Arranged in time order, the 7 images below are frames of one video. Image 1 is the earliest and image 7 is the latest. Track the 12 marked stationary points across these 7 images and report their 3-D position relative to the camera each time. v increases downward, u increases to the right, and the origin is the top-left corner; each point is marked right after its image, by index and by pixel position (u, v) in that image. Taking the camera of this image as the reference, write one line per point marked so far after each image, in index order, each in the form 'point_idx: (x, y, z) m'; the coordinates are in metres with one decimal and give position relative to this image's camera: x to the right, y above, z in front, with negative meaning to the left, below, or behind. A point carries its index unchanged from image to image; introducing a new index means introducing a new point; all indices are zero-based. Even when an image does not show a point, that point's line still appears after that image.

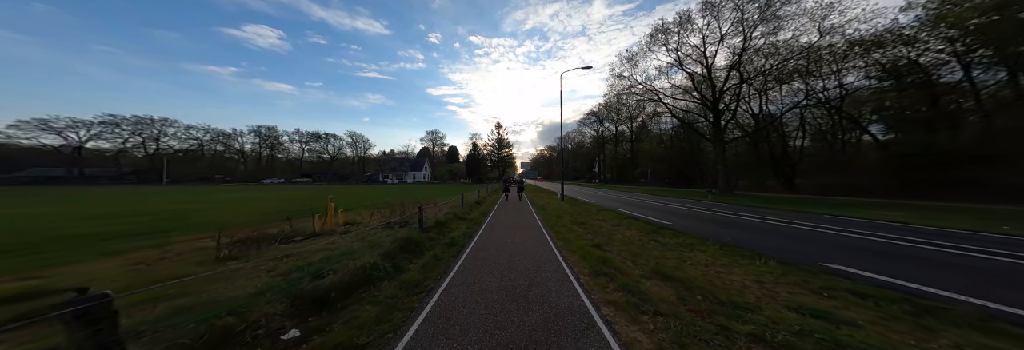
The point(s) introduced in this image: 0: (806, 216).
0: (+21.0, -2.8, +15.6) m
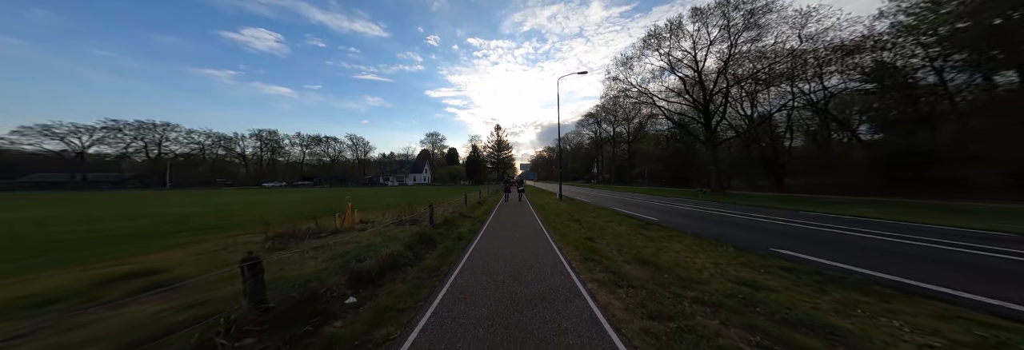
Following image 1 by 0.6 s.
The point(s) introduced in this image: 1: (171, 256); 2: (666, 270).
0: (+21.1, -2.8, +16.6) m
1: (-8.6, -2.0, +5.7) m
2: (+3.5, -2.1, +5.0) m
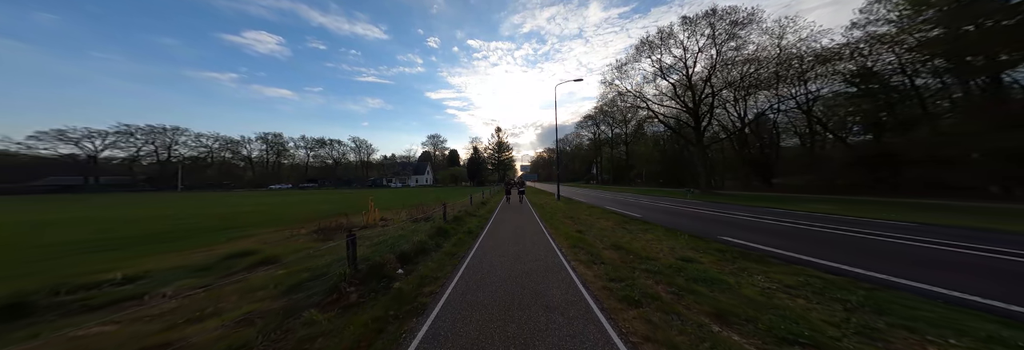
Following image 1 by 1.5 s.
0: (+21.1, -2.9, +18.1) m
1: (-8.5, -2.2, +7.2) m
2: (+3.5, -2.2, +6.5) m
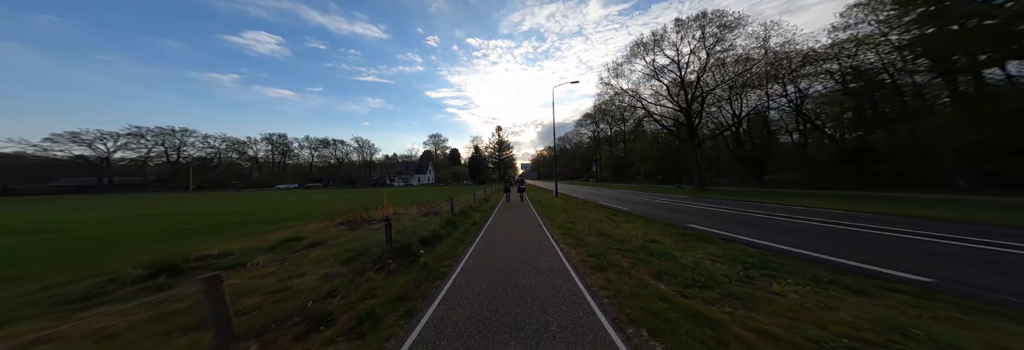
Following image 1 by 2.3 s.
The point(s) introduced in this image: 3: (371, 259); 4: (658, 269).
0: (+21.2, -2.6, +19.3) m
1: (-8.6, -2.2, +8.5) m
2: (+3.5, -2.1, +7.8) m
3: (-3.2, -1.9, +5.3) m
4: (+3.1, -2.0, +4.8) m
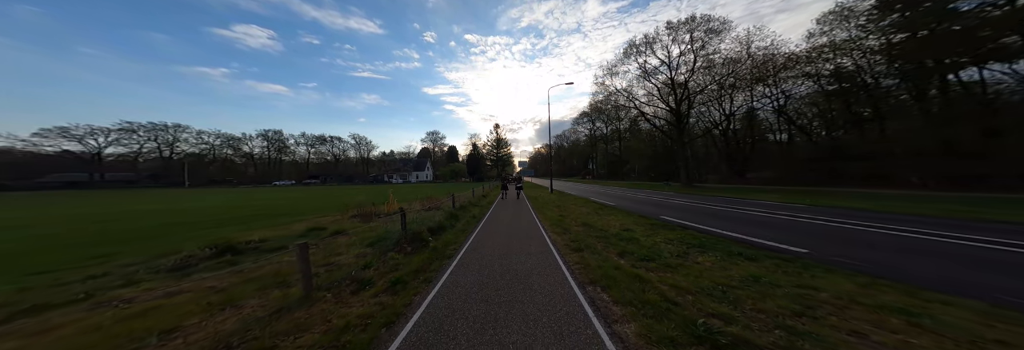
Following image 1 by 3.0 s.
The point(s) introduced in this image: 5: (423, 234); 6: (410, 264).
0: (+20.8, -2.4, +20.7) m
1: (-8.8, -2.1, +9.6) m
2: (+3.3, -2.1, +9.0) m
3: (-3.4, -1.9, +6.4) m
4: (+3.0, -1.9, +6.0) m
5: (-2.9, -1.9, +7.2) m
6: (-2.4, -2.1, +5.3) m
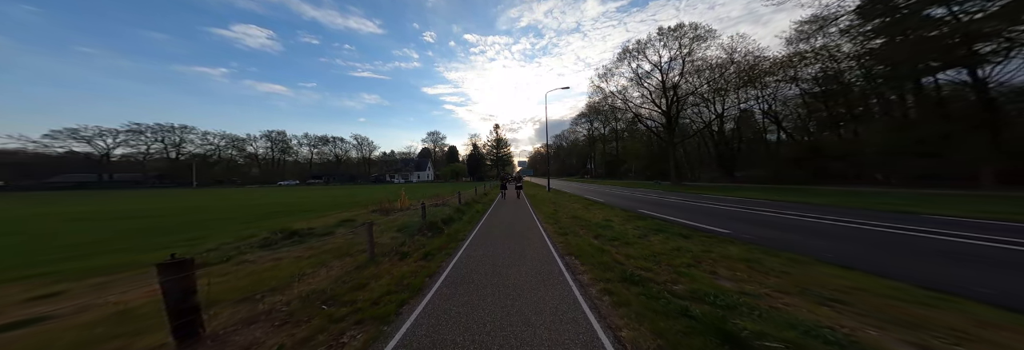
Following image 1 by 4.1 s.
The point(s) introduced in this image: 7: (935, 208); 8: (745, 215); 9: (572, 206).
0: (+20.8, -2.3, +22.4) m
1: (-8.8, -2.2, +11.2) m
2: (+3.3, -2.1, +10.6) m
3: (-3.4, -1.9, +8.0) m
4: (+2.9, -2.0, +7.6) m
5: (-2.9, -1.9, +8.8) m
6: (-2.4, -2.1, +6.9) m
7: (+25.9, -1.9, +13.7) m
8: (+12.4, -2.2, +12.3) m
9: (+4.1, -2.1, +15.4) m
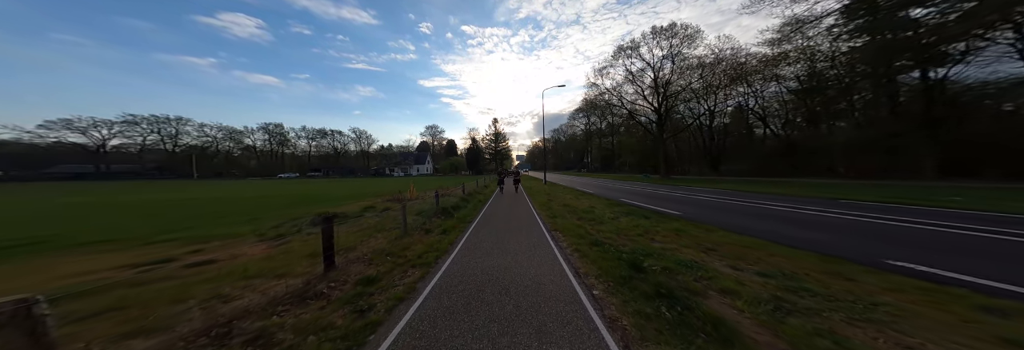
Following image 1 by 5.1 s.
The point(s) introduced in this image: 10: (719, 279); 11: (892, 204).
0: (+20.5, -1.7, +24.3) m
1: (-8.9, -1.8, +12.7) m
2: (+3.2, -1.8, +12.3) m
3: (-3.4, -1.7, +9.6) m
4: (+2.9, -1.7, +9.3) m
5: (-3.0, -1.6, +10.5) m
6: (-2.5, -1.9, +8.5) m
7: (+25.8, -1.5, +15.6) m
8: (+12.3, -1.8, +14.1) m
9: (+4.0, -1.7, +17.1) m
10: (+3.1, -1.6, +3.4) m
11: (+22.4, -1.7, +13.3) m
